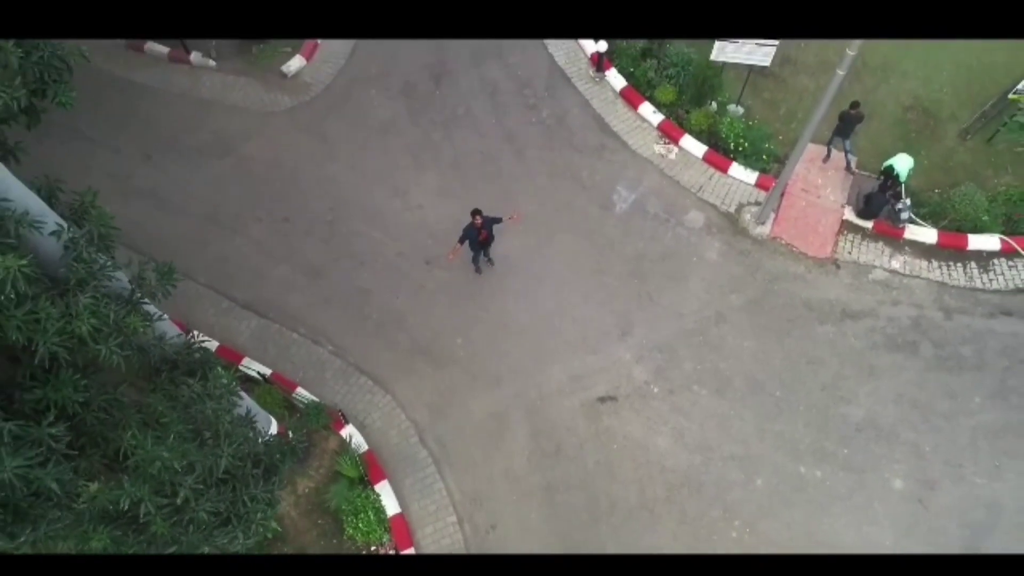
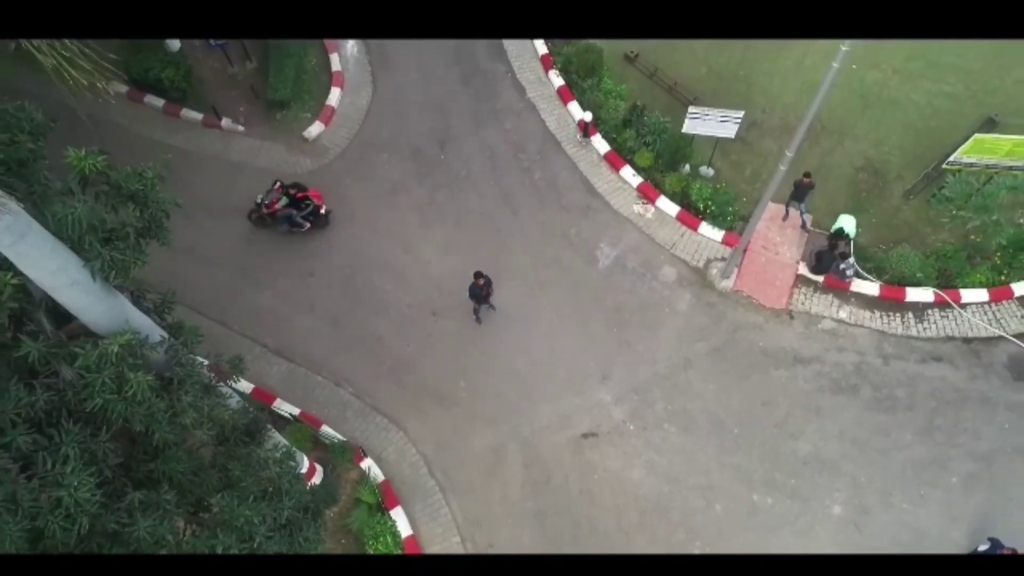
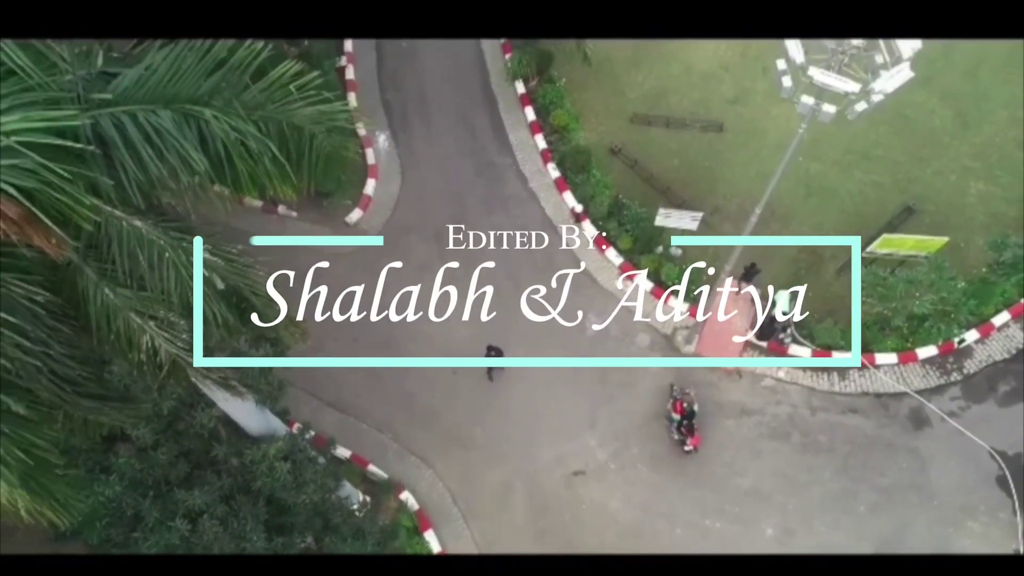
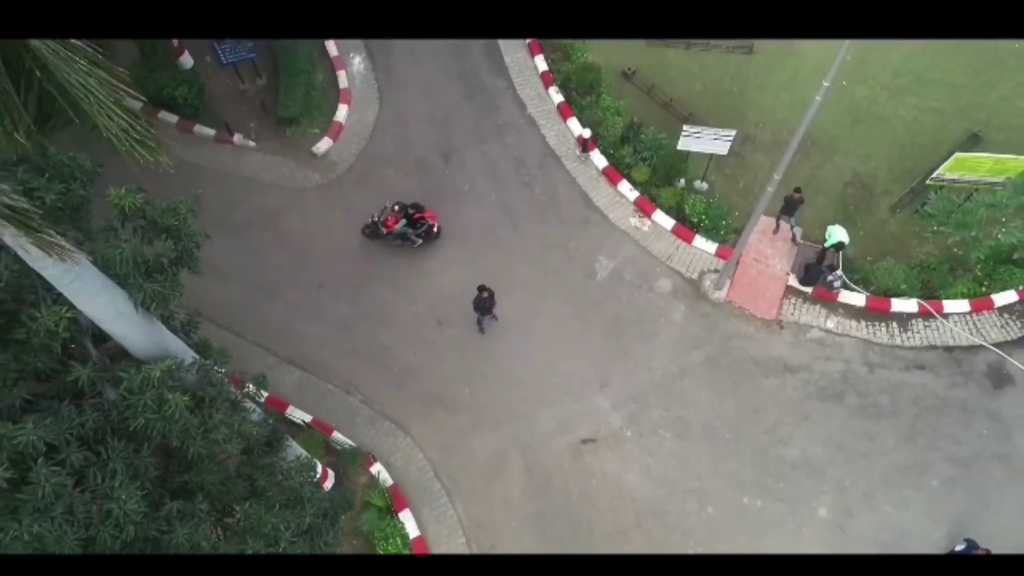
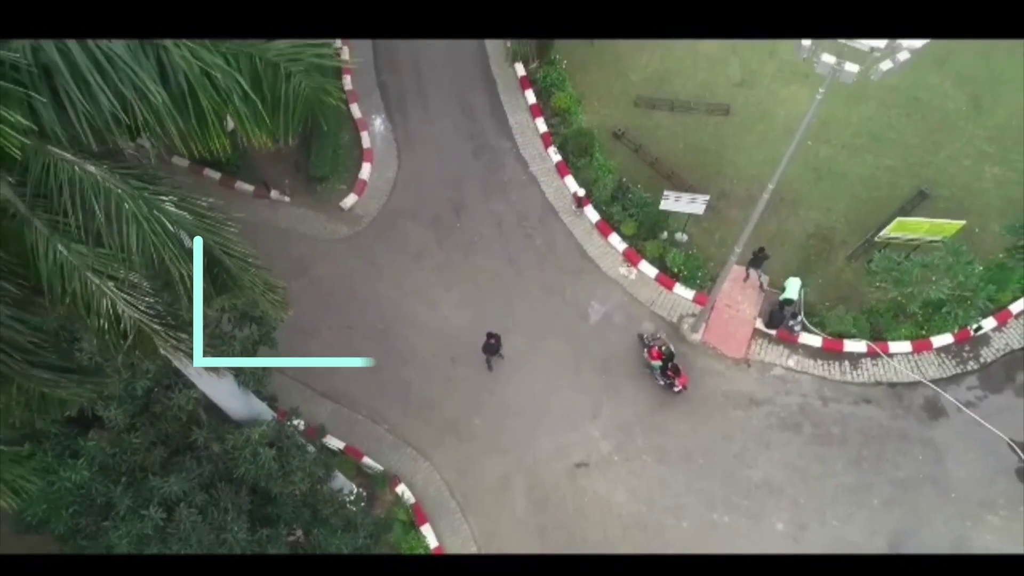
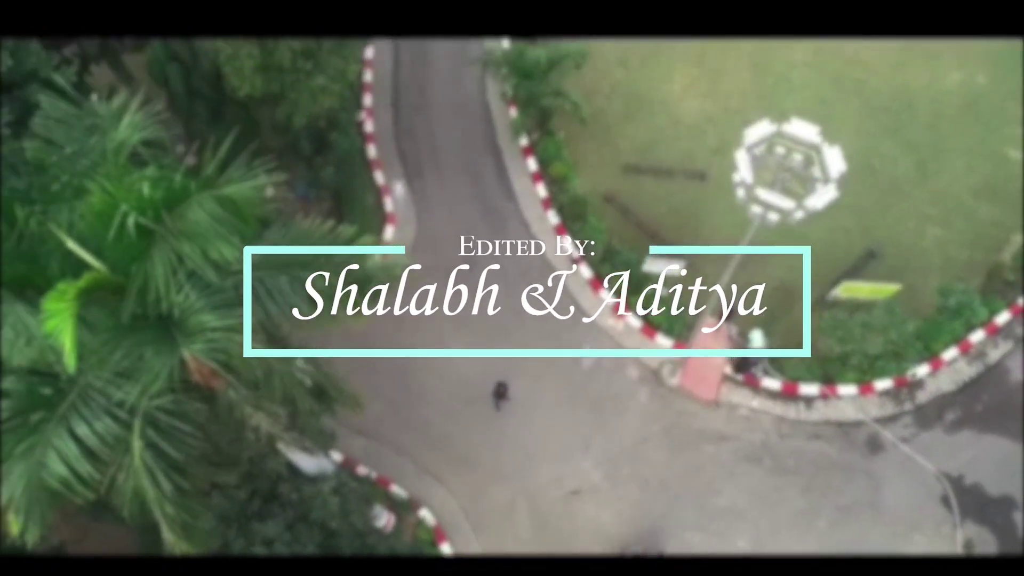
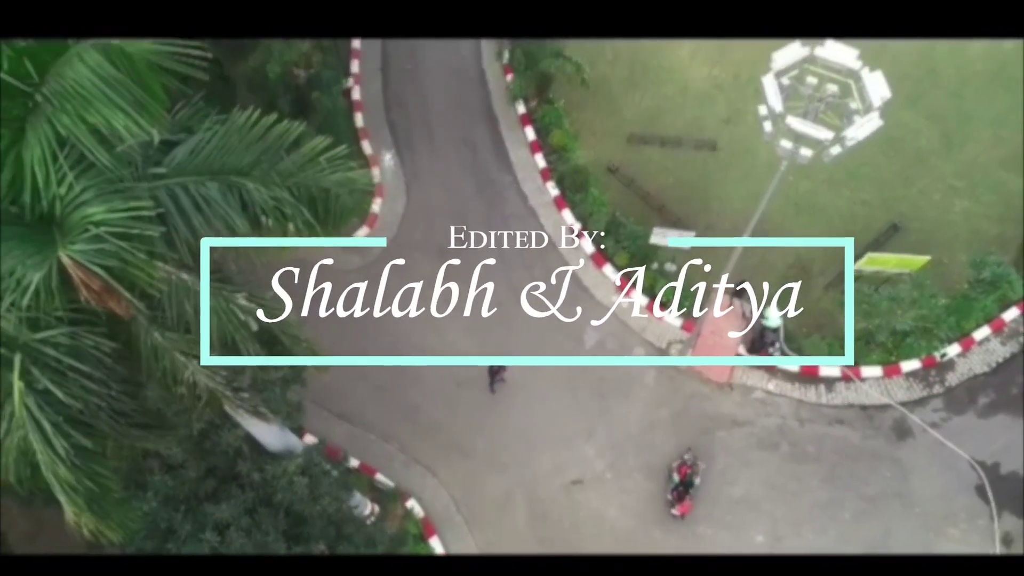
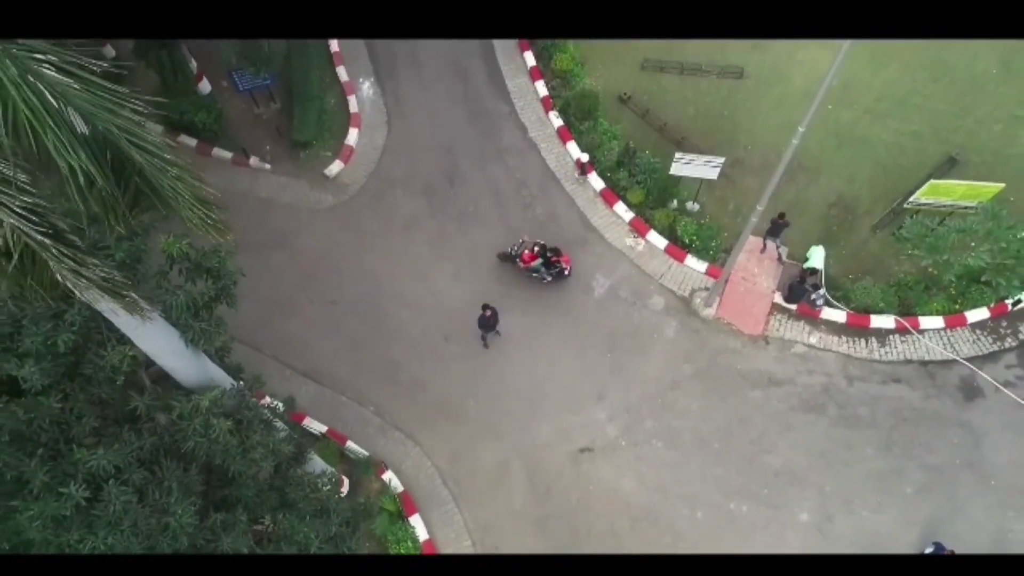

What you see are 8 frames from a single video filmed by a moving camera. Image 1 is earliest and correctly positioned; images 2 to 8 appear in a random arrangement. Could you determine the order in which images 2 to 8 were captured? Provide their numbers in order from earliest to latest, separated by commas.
2, 4, 8, 5, 3, 7, 6
